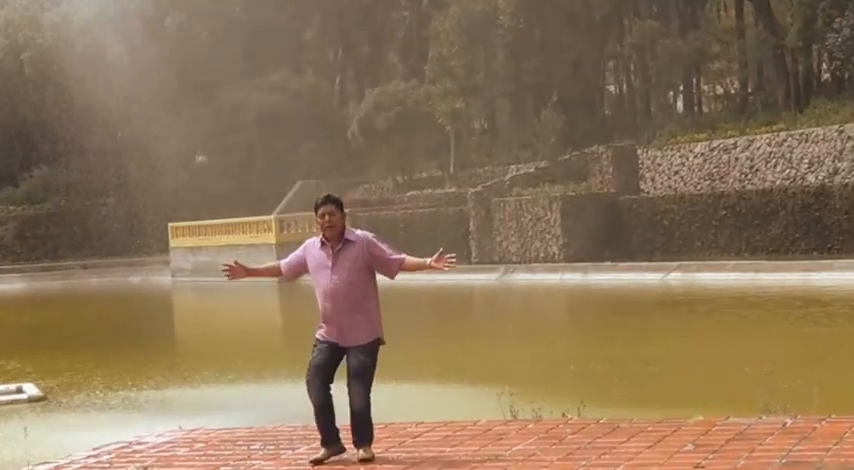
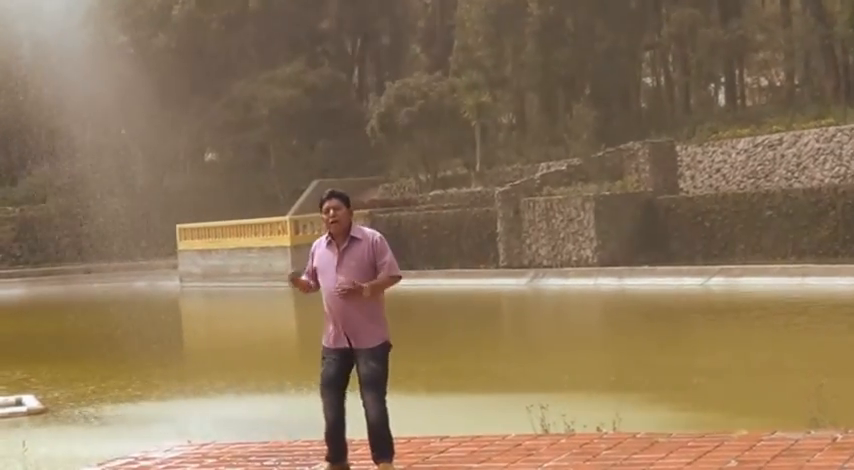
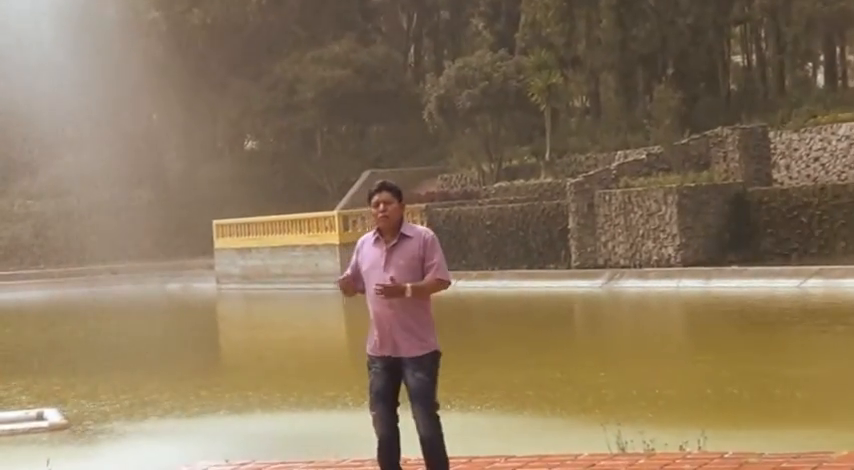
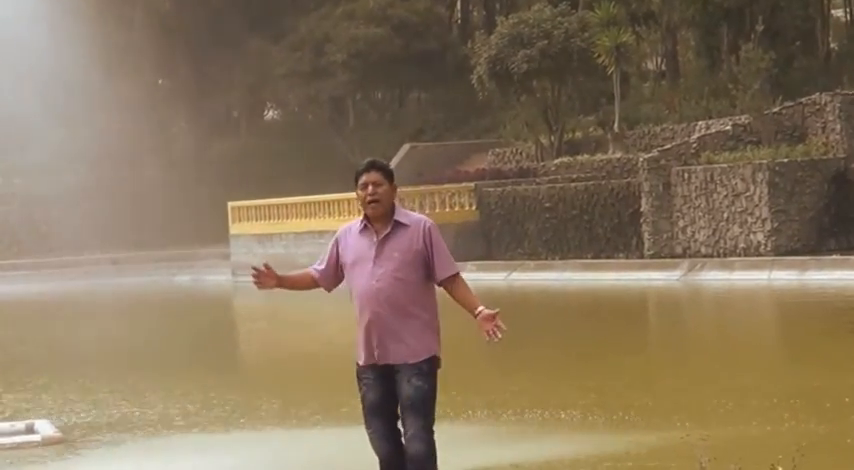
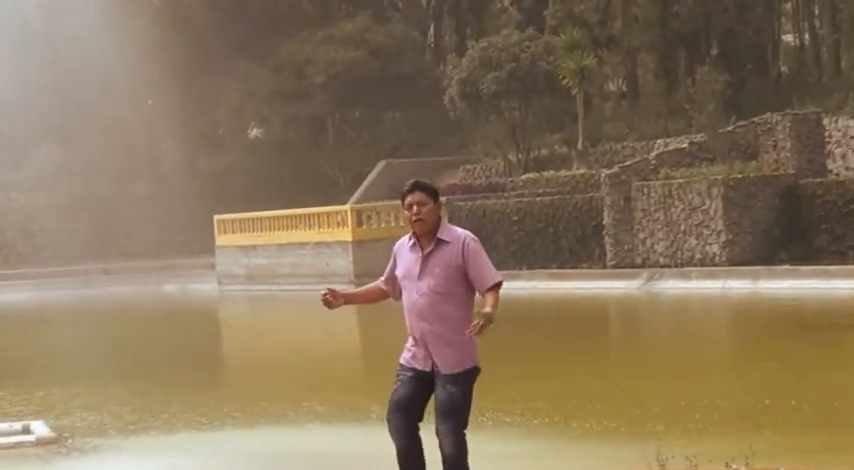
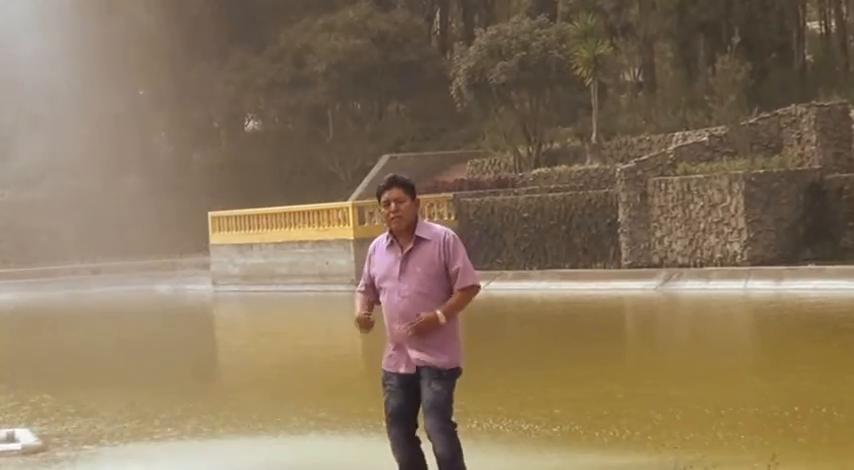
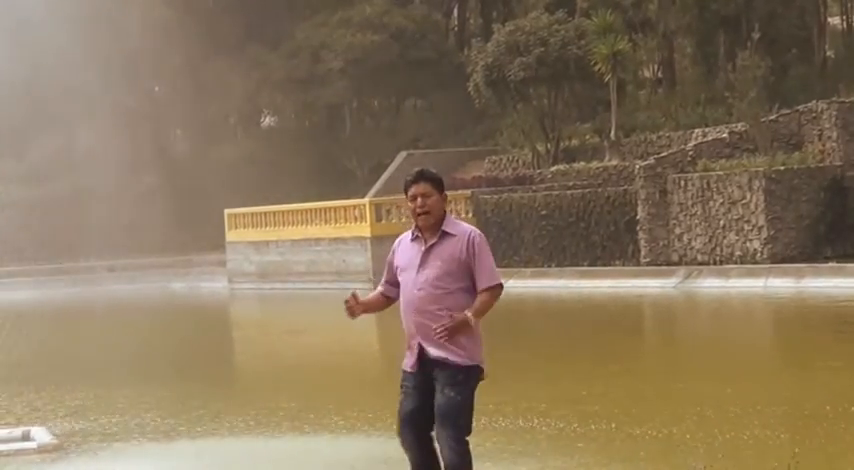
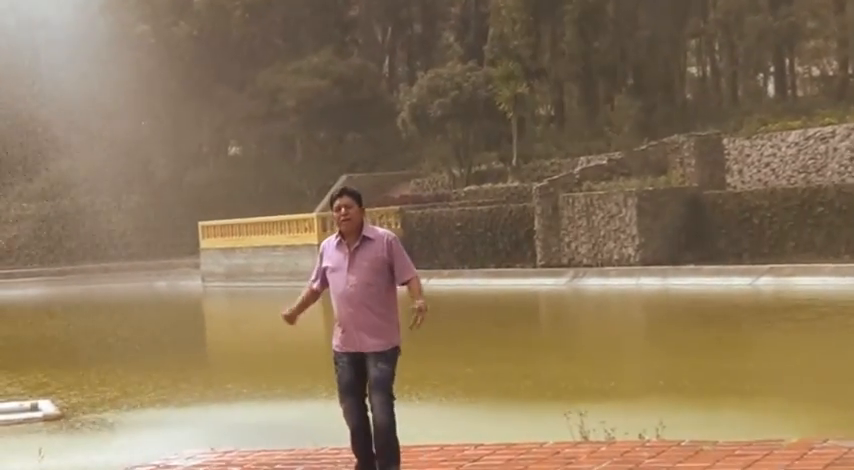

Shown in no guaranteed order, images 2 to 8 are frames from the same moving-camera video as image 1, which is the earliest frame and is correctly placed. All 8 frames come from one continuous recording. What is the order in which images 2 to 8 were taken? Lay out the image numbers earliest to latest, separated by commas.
2, 8, 3, 5, 6, 7, 4
